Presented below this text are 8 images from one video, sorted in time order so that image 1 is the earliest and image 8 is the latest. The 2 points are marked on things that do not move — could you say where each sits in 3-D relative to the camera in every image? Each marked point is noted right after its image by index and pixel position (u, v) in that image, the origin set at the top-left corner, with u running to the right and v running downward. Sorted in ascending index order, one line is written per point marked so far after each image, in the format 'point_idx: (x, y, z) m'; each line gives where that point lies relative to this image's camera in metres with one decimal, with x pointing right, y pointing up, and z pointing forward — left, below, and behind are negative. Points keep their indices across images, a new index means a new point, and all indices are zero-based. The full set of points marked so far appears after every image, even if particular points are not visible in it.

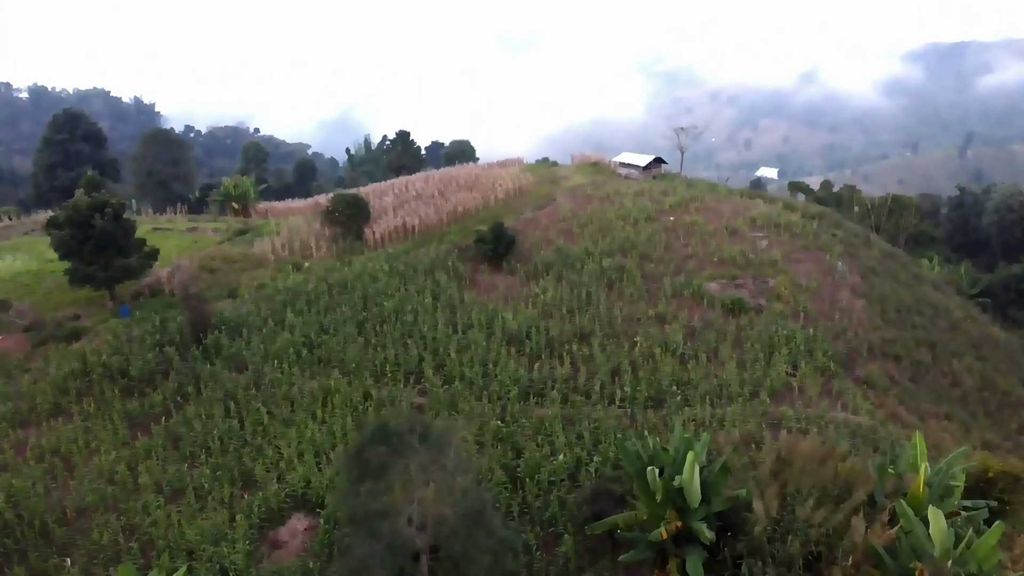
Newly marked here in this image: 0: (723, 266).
0: (+5.2, +0.5, +19.9) m
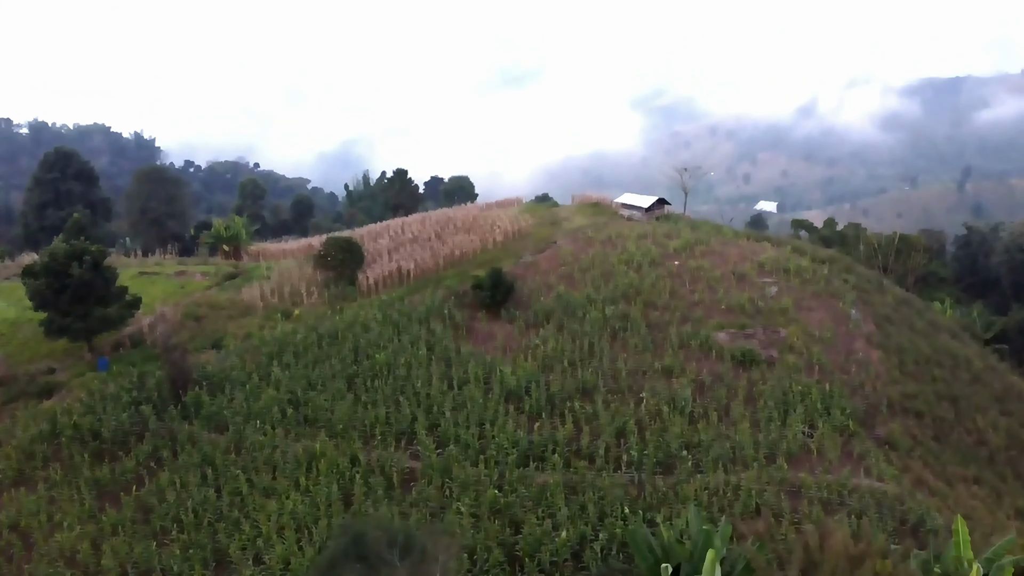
0: (+5.1, -0.6, +19.0) m
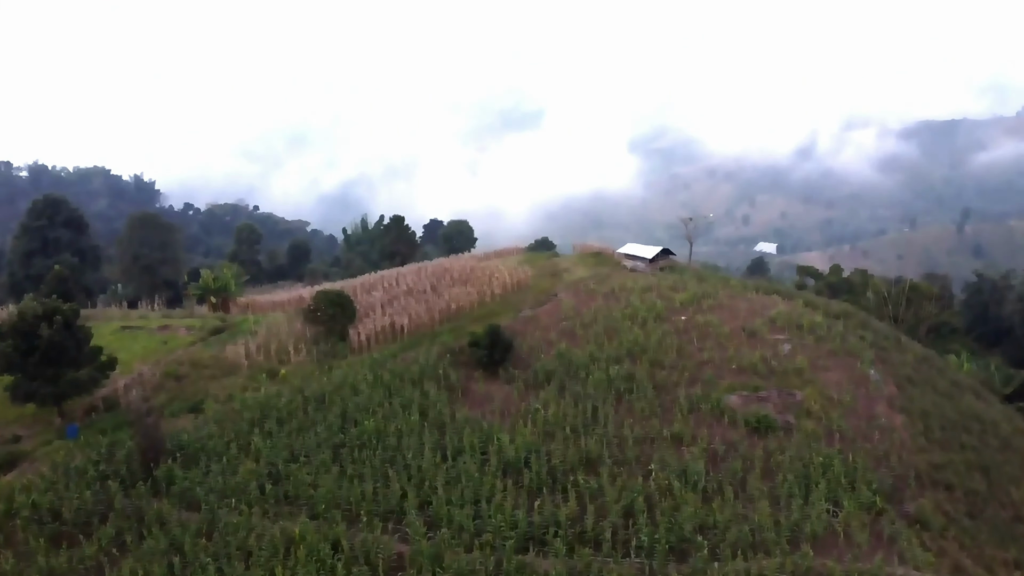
0: (+5.1, -1.9, +17.9) m
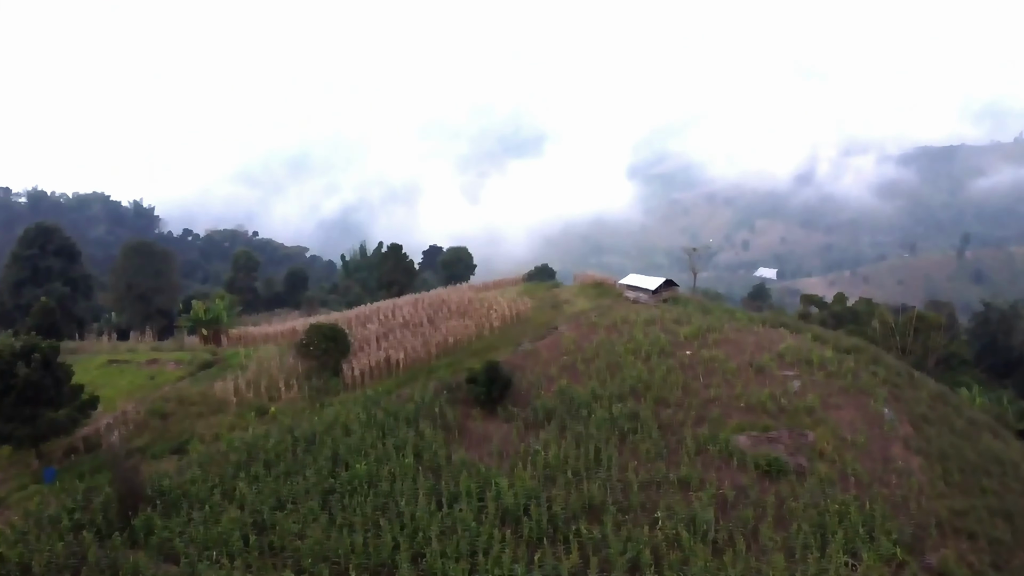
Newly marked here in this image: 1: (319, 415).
0: (+5.1, -2.6, +17.2) m
1: (-4.3, -2.8, +17.9) m
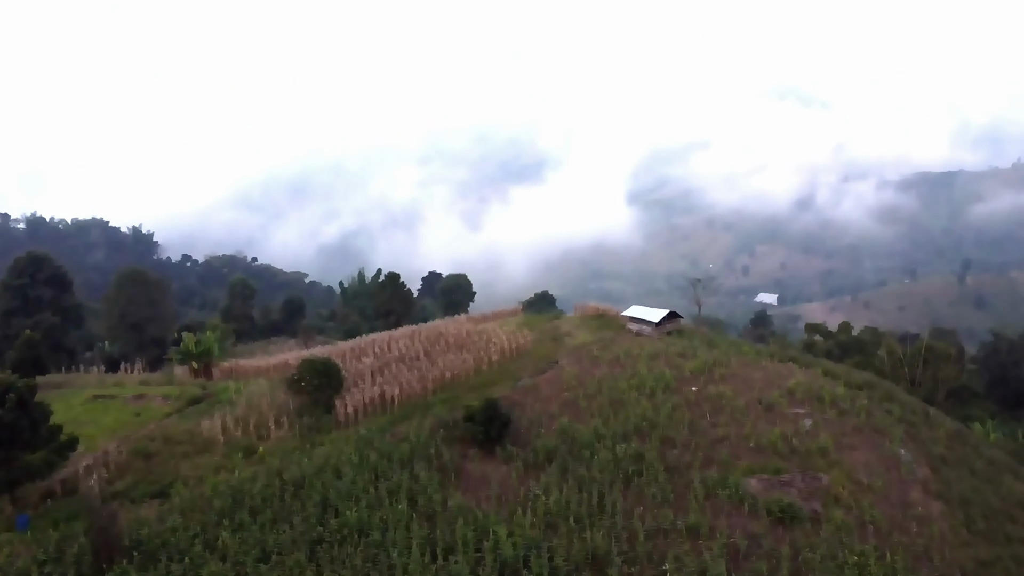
0: (+5.1, -3.4, +16.4) m
1: (-4.3, -3.5, +17.1) m
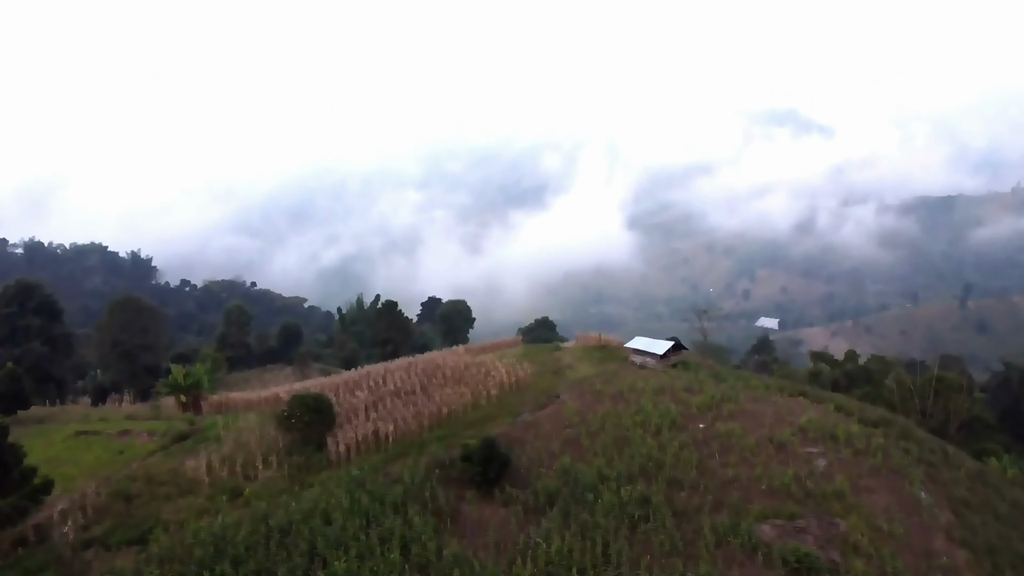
0: (+5.0, -4.0, +15.6) m
1: (-4.3, -4.2, +16.3) m
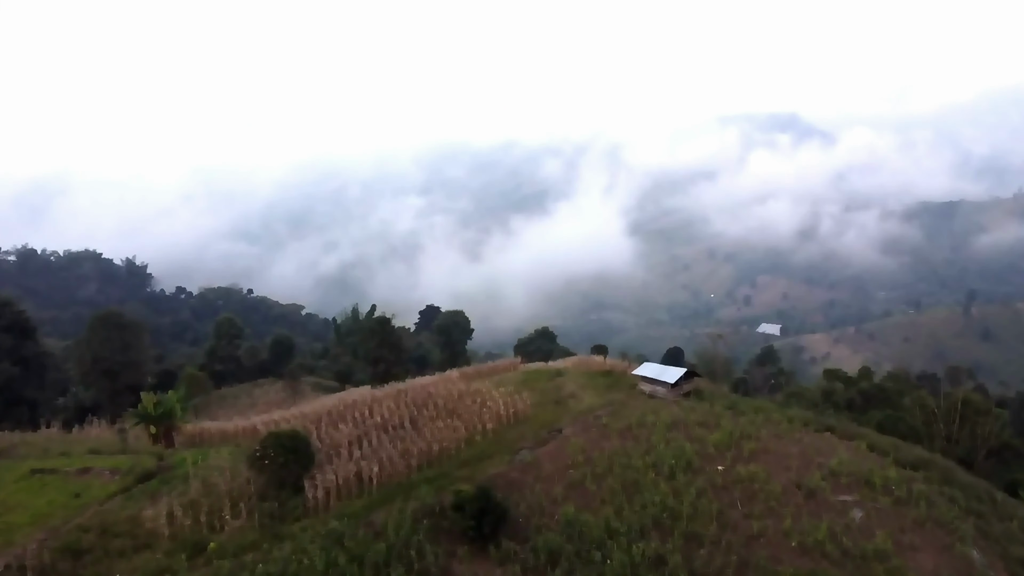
0: (+5.0, -4.6, +13.7) m
1: (-4.4, -4.7, +14.4) m
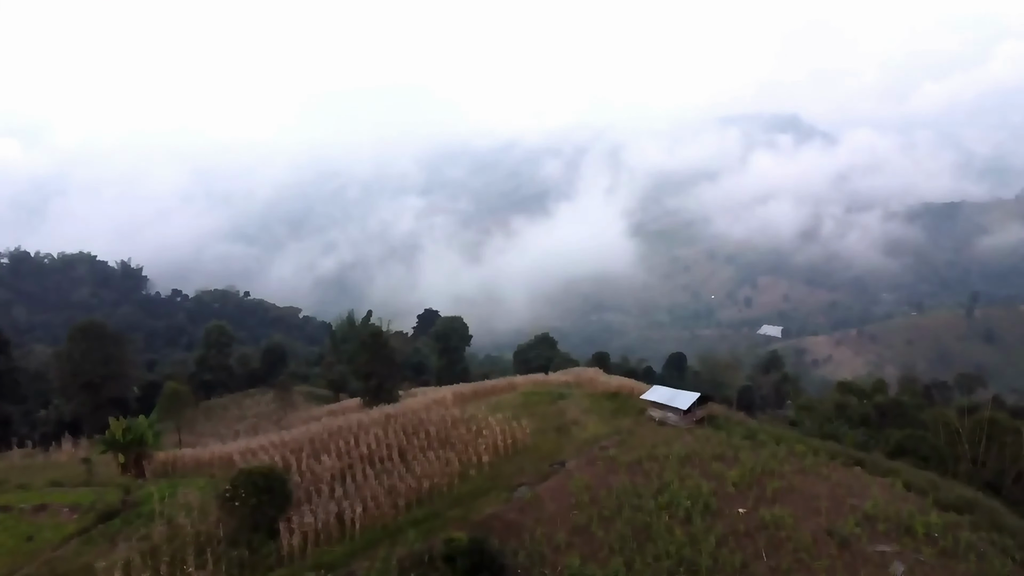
0: (+5.0, -5.0, +12.0) m
1: (-4.4, -5.2, +12.7) m
